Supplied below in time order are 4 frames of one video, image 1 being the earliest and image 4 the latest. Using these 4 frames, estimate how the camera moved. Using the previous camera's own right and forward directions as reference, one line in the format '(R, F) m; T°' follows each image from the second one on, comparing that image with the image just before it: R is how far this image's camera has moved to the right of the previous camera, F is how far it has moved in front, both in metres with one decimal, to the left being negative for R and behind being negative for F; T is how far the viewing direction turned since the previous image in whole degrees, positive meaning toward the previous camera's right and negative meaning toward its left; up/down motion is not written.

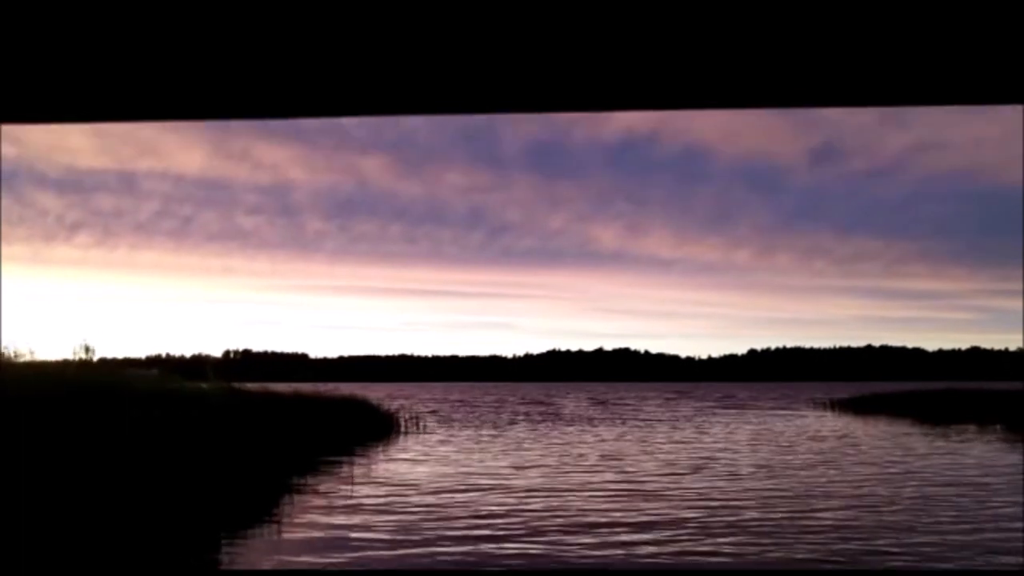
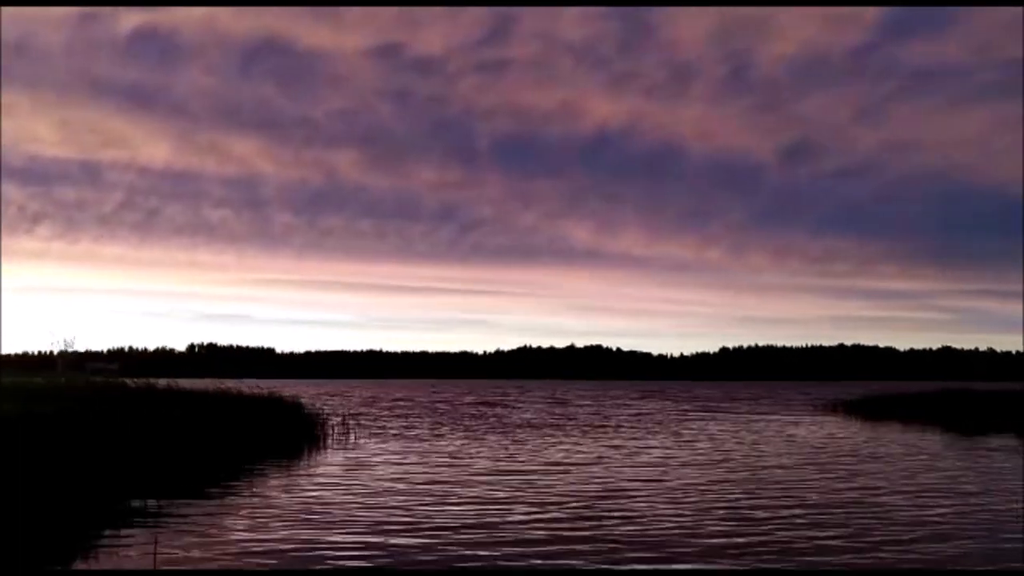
(+0.2, +4.1) m; +2°
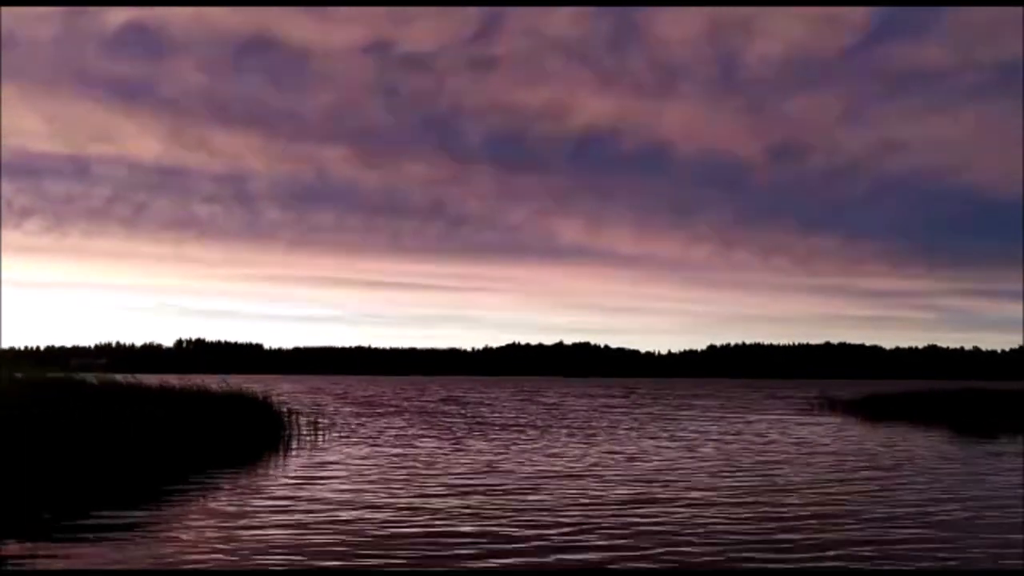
(+0.3, +0.2) m; +1°
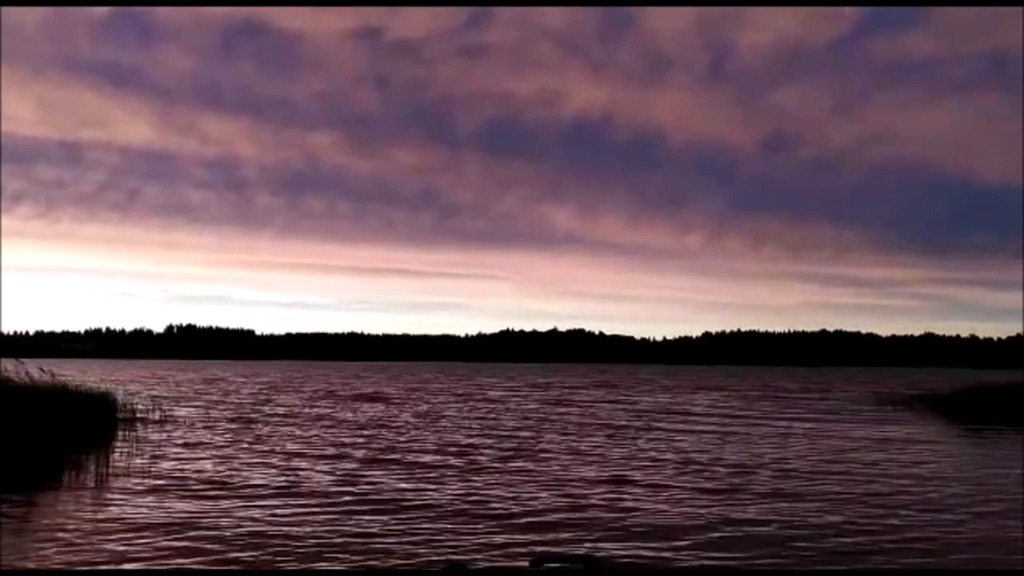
(-0.1, +4.5) m; 0°
